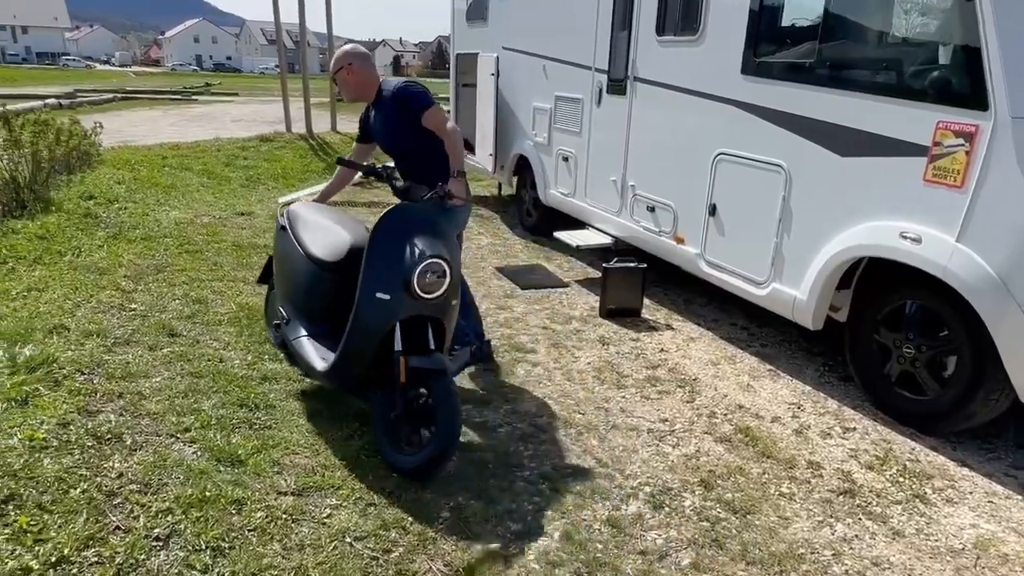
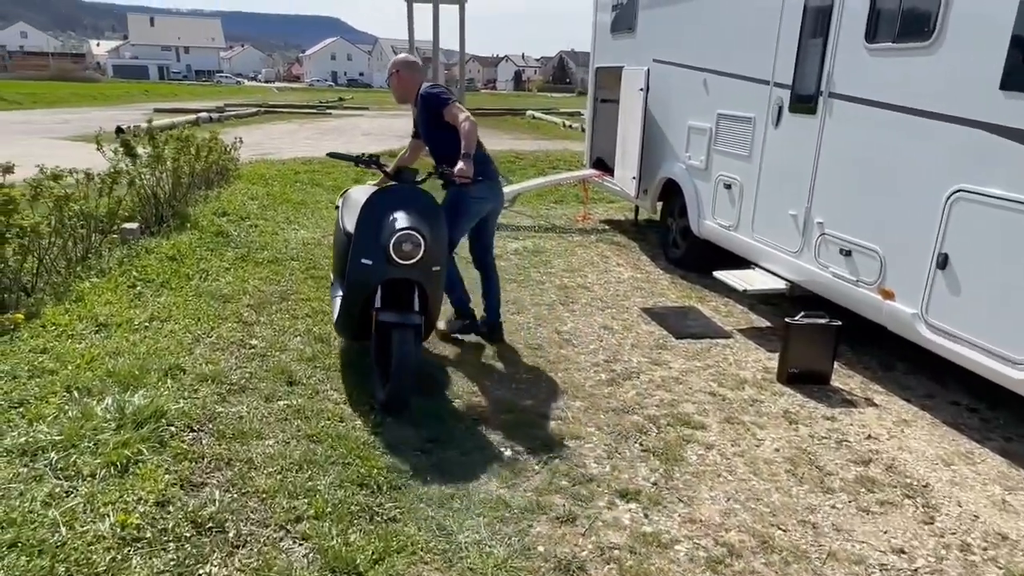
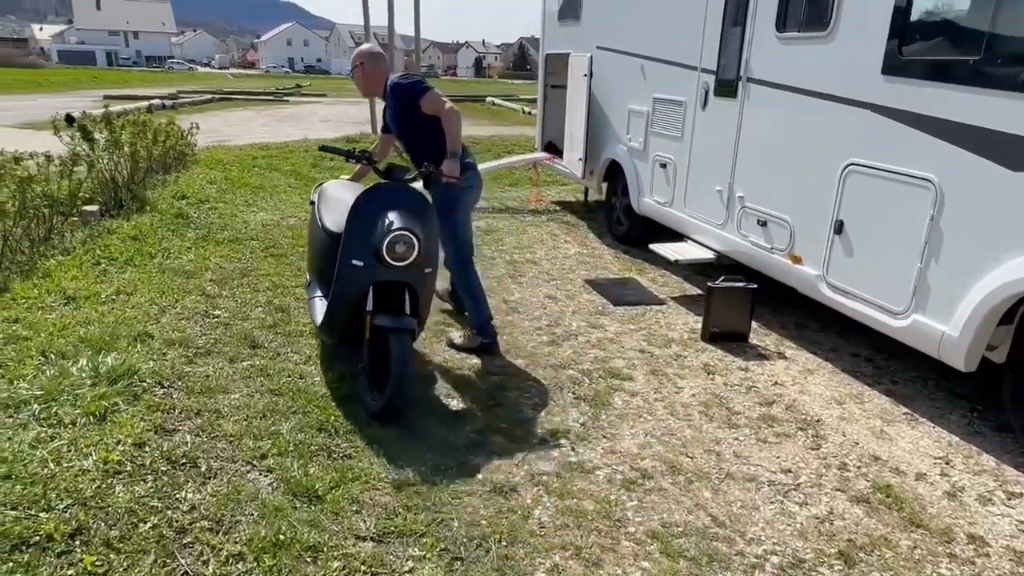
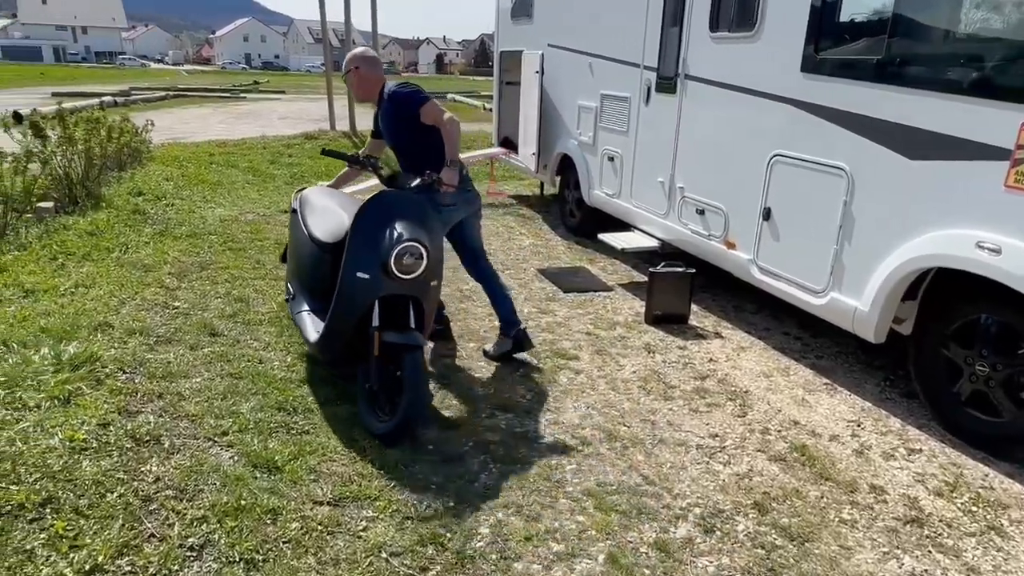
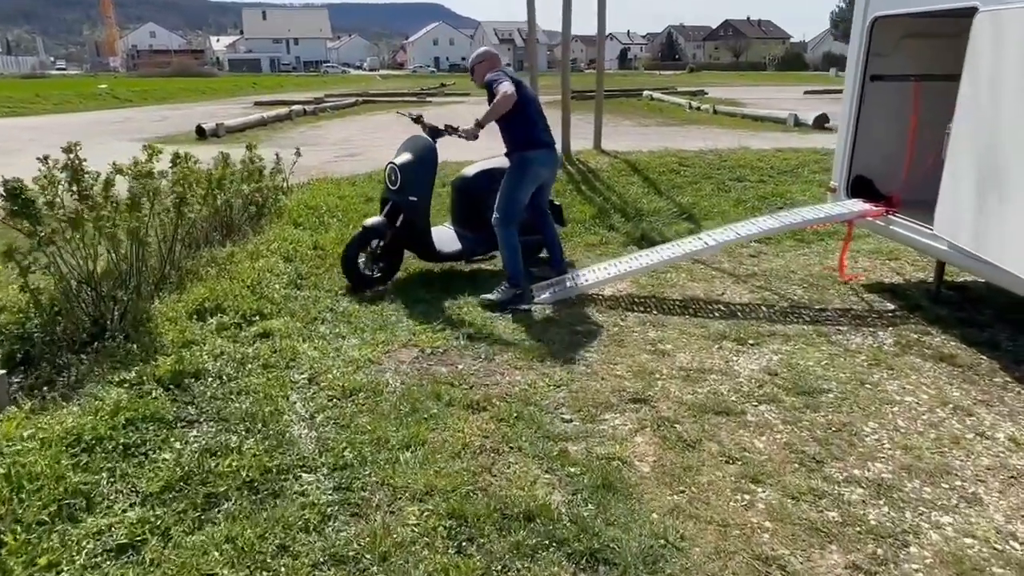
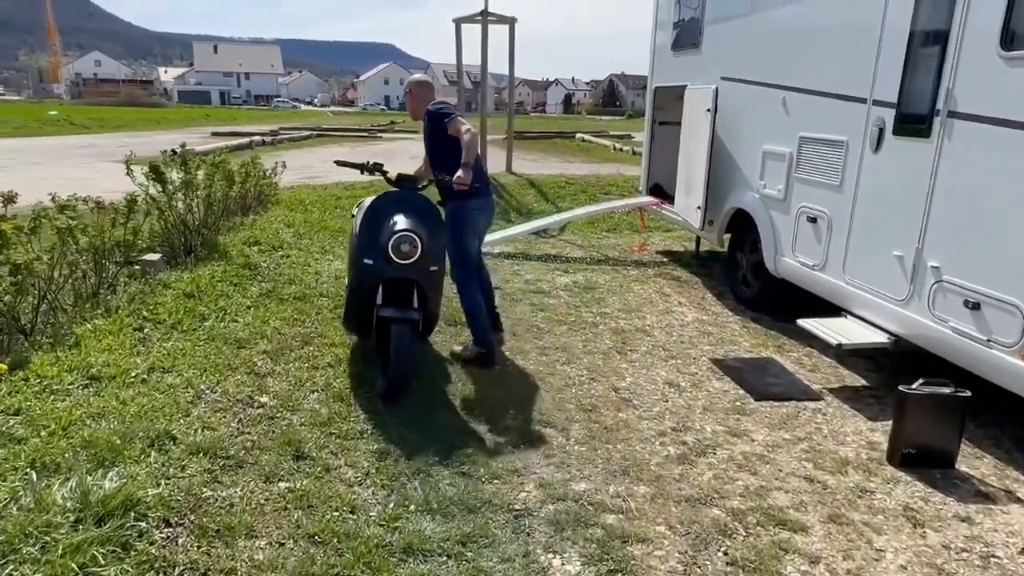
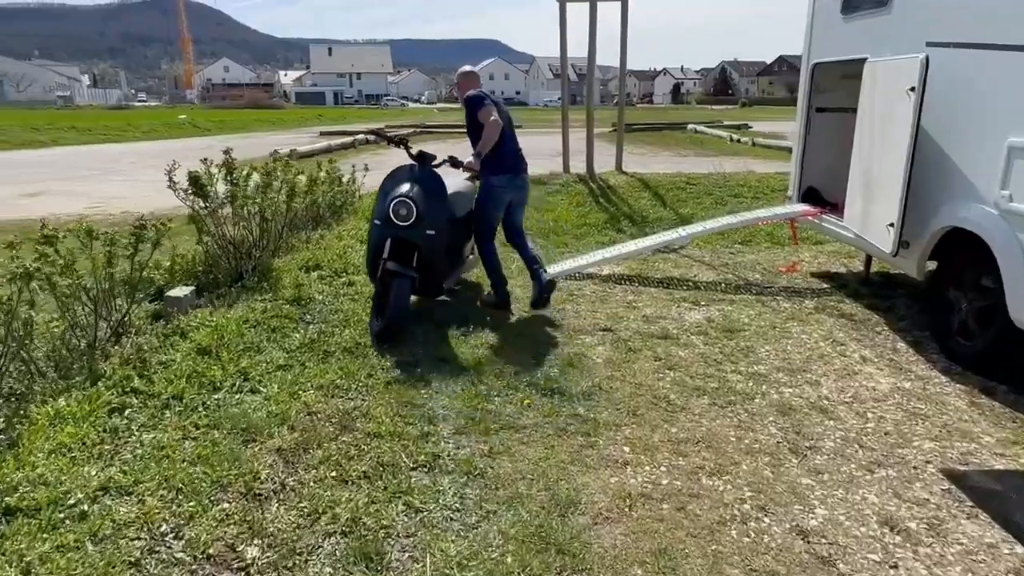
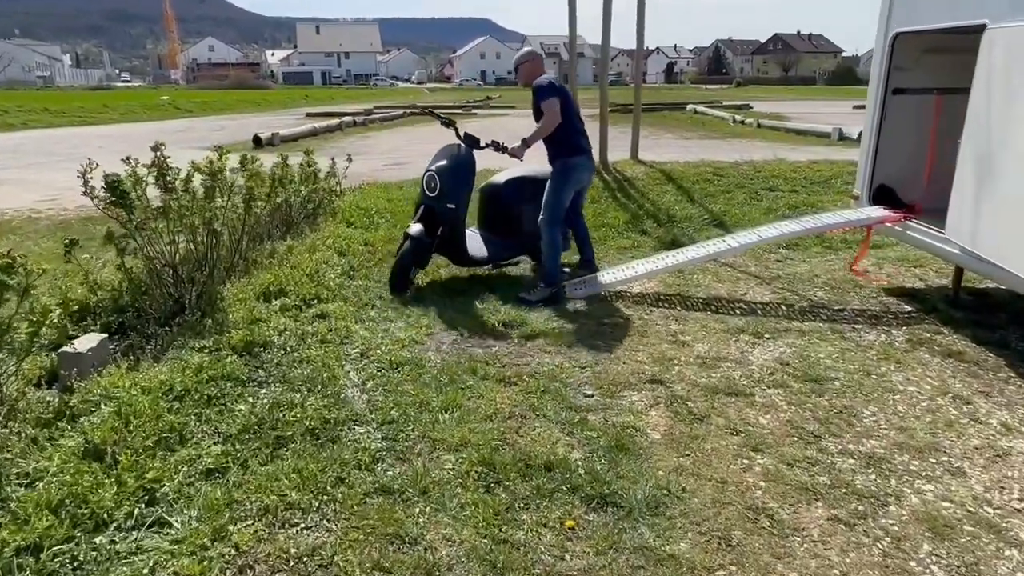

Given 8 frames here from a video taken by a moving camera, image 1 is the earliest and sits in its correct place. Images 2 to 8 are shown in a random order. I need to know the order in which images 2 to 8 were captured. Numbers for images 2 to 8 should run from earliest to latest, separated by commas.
4, 3, 2, 6, 7, 8, 5
